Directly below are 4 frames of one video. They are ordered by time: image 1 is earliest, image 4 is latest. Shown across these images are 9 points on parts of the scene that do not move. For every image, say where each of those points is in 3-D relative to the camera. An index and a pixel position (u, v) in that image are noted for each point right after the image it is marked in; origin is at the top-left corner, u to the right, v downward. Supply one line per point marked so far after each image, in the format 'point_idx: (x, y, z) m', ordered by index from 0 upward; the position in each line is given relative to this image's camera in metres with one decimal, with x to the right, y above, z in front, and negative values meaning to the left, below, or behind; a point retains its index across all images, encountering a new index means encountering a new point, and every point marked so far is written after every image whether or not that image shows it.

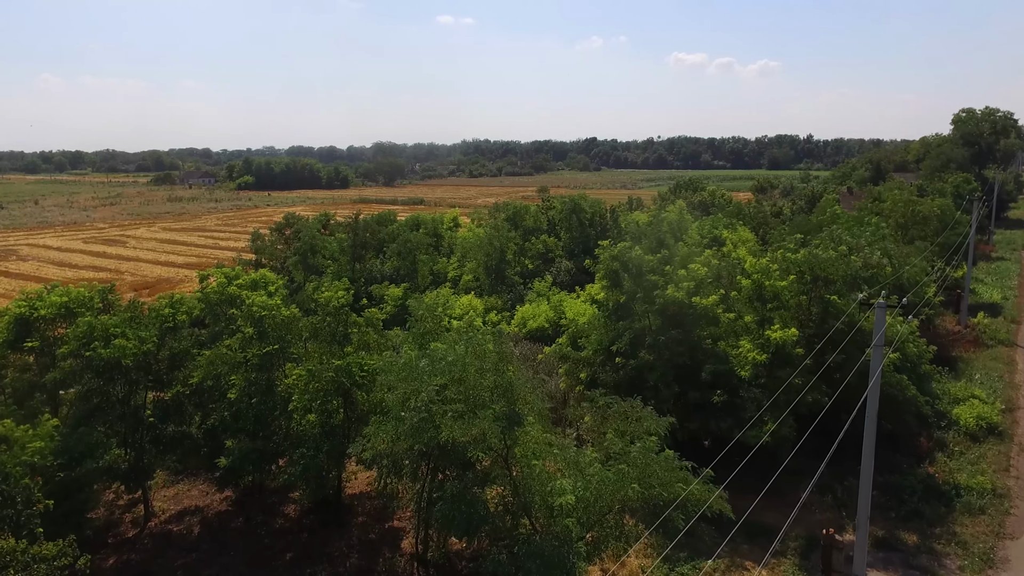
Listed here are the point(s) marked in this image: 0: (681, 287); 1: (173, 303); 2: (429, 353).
0: (+4.3, 0.0, +17.8) m
1: (-8.0, -0.4, +16.3) m
2: (-1.5, -1.3, +13.1) m
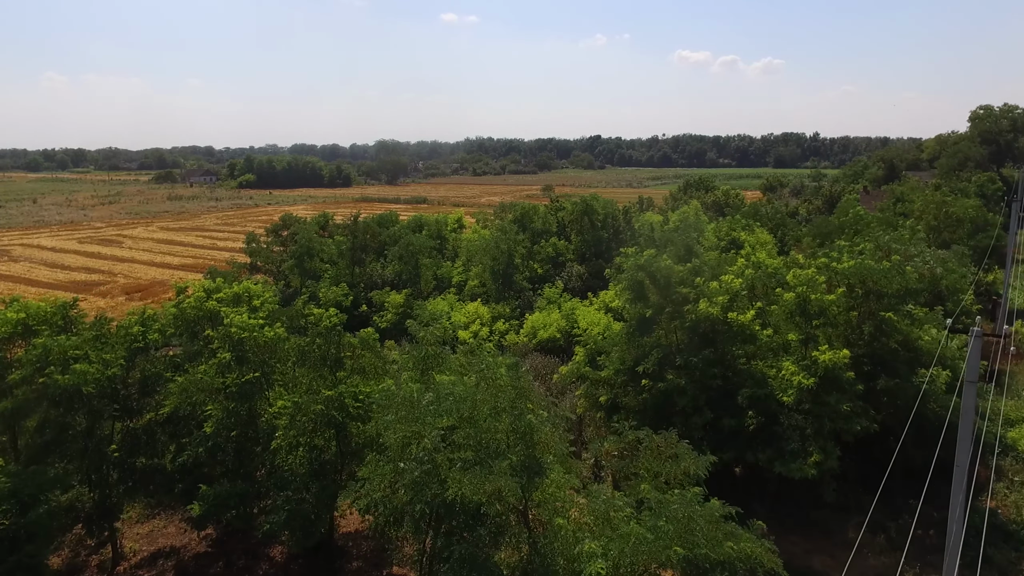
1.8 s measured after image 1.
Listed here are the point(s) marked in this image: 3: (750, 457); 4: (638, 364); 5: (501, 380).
0: (+4.6, -0.3, +15.9) m
1: (-7.7, -0.7, +14.5) m
2: (-1.2, -1.6, +11.2) m
3: (+5.2, -3.7, +15.4) m
4: (+3.0, -1.8, +16.5) m
5: (-0.2, -1.5, +10.9) m
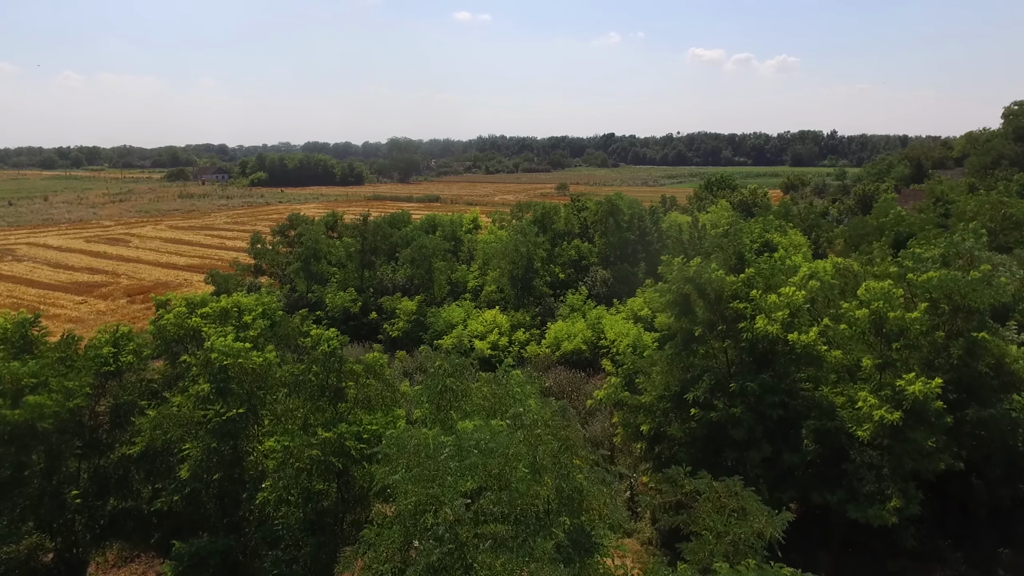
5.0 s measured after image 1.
0: (+5.1, -0.6, +13.7) m
1: (-7.1, -0.9, +12.5) m
2: (-0.8, -1.9, +9.1) m
3: (+5.8, -4.0, +13.3) m
4: (+3.6, -2.1, +14.4) m
5: (+0.3, -1.8, +8.8) m
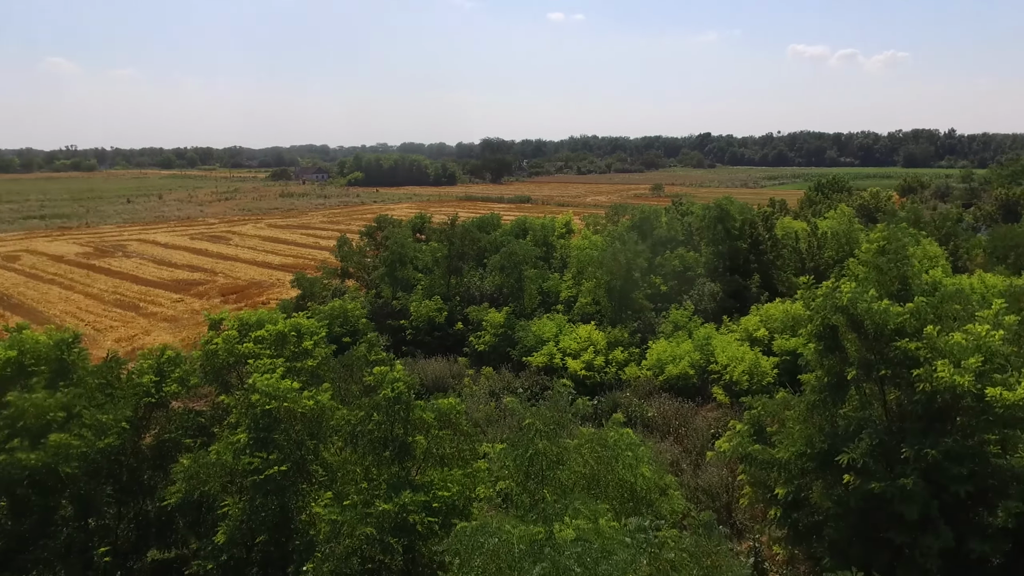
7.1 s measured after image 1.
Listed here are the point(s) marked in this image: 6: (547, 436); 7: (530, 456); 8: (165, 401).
0: (+6.8, -1.2, +10.6) m
1: (-5.5, -1.2, +11.0) m
2: (+0.4, -2.3, +6.8) m
3: (+7.3, -4.6, +10.1) m
4: (+5.3, -2.7, +11.5) m
5: (+1.4, -2.2, +6.4) m
6: (+0.5, -2.2, +10.4) m
7: (+0.3, -2.1, +9.1) m
8: (-5.3, -1.7, +10.7) m
